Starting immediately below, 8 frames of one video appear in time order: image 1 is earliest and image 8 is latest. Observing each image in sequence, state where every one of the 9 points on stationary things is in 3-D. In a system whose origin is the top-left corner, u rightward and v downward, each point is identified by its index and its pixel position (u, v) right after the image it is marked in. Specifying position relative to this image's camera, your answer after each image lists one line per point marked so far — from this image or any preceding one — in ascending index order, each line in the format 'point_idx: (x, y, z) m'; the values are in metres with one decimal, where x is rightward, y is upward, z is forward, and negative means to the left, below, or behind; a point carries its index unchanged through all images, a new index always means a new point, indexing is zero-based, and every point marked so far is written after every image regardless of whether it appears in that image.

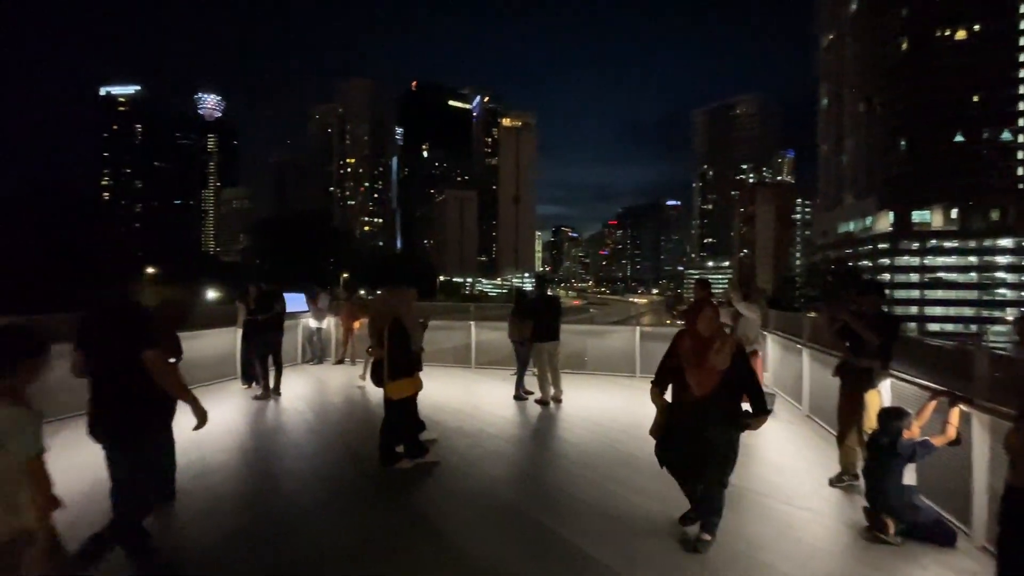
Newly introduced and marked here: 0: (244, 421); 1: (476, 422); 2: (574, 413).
0: (-4.7, -2.4, +8.5) m
1: (-0.5, -2.4, +8.6) m
2: (+1.2, -2.4, +9.2) m
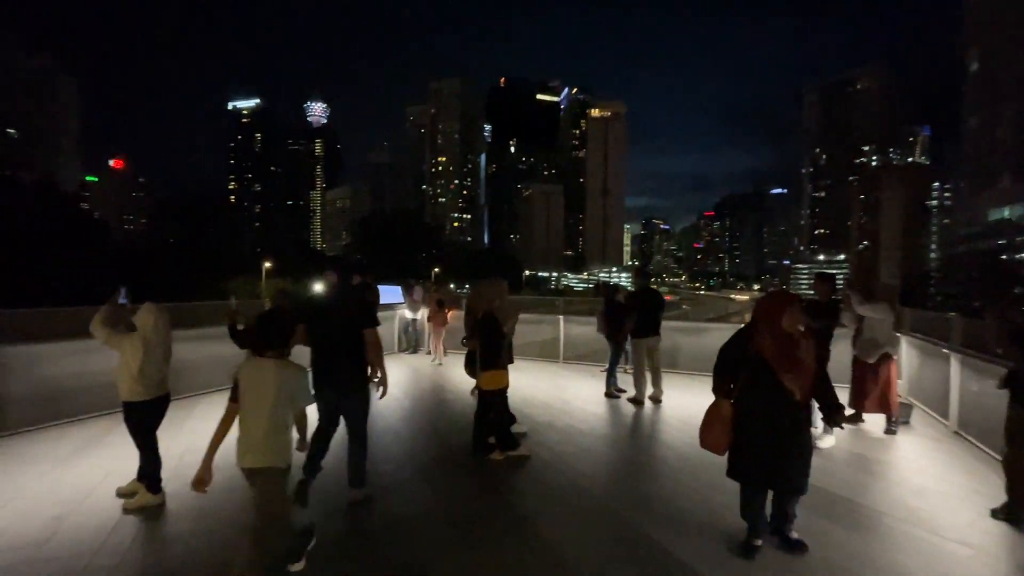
0: (-3.1, -2.2, +9.0) m
1: (+1.1, -2.3, +8.4) m
2: (+2.9, -2.3, +8.7) m
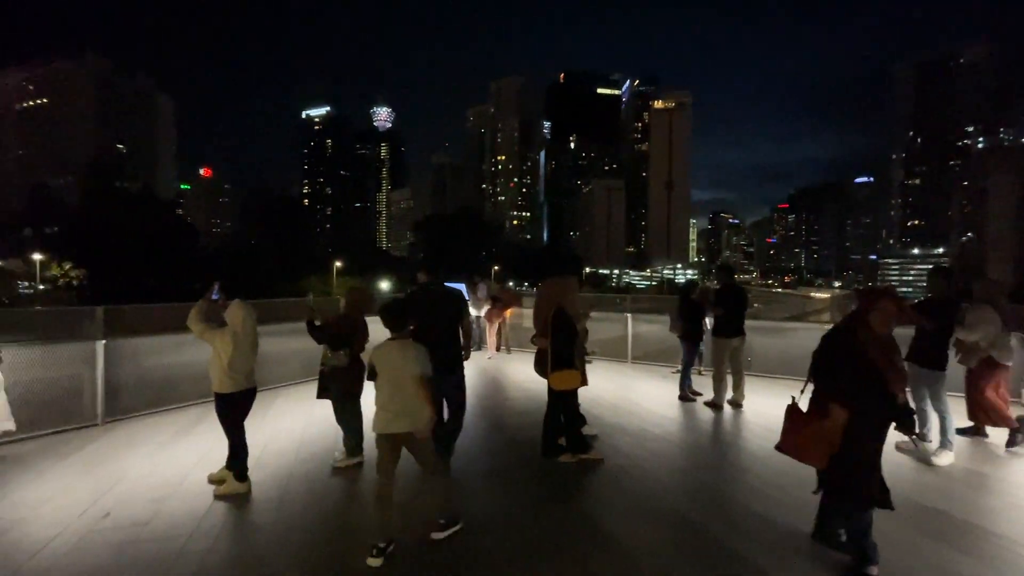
0: (-1.8, -2.2, +9.1) m
1: (+2.3, -2.2, +8.0) m
2: (+4.0, -2.2, +8.1) m
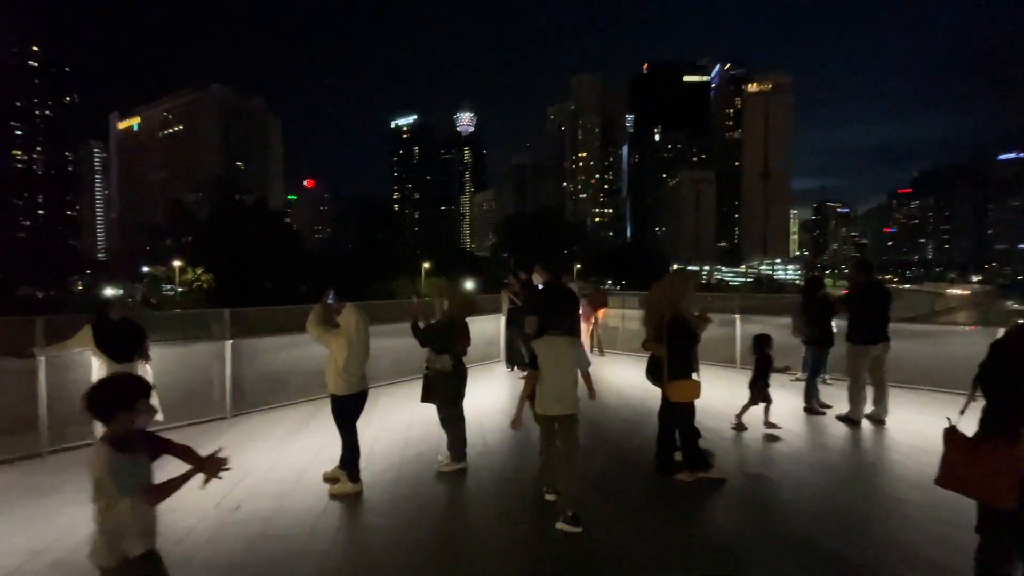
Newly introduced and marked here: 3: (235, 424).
0: (0.0, -2.2, +9.0) m
1: (+3.8, -2.2, +7.2) m
2: (+5.6, -2.2, +6.9) m
3: (-4.4, -2.2, +7.6) m
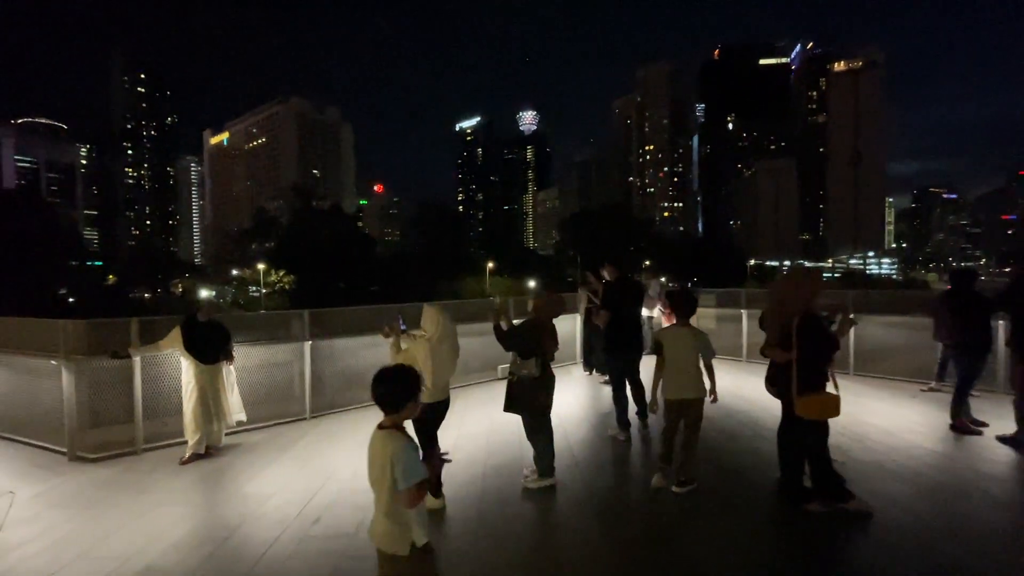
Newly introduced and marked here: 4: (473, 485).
0: (+1.5, -2.1, +8.3) m
1: (+5.0, -2.2, +6.0) m
2: (+6.7, -2.1, +5.5) m
3: (-3.2, -2.2, +7.6) m
4: (-0.5, -2.2, +5.4) m
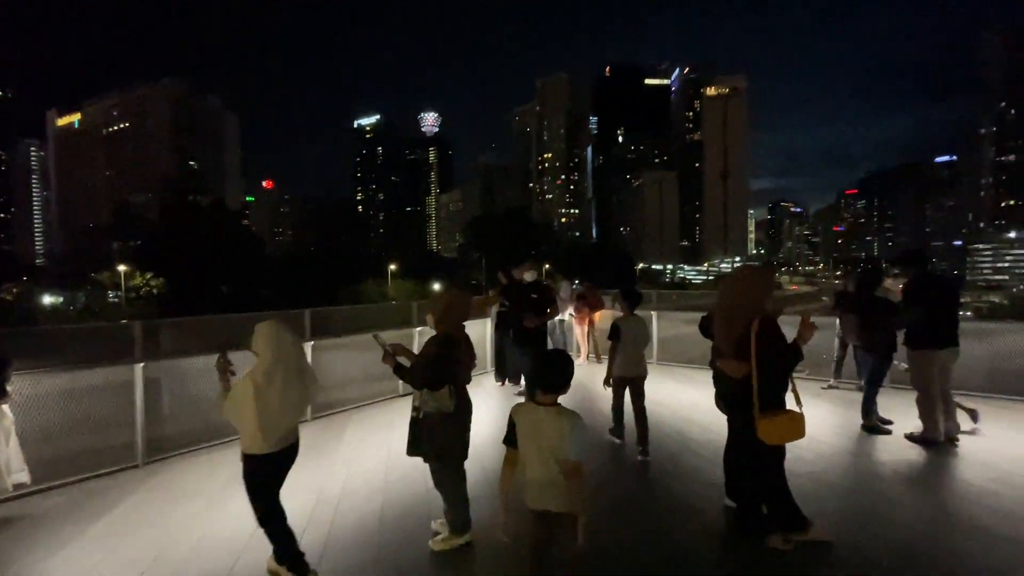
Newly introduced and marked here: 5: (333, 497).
0: (0.0, -2.2, +7.4) m
1: (+3.9, -2.2, +5.8) m
2: (+5.7, -2.1, +5.7) m
3: (-4.4, -2.3, +5.7) m
4: (-1.3, -2.2, +4.1) m
5: (-1.9, -2.2, +5.2) m
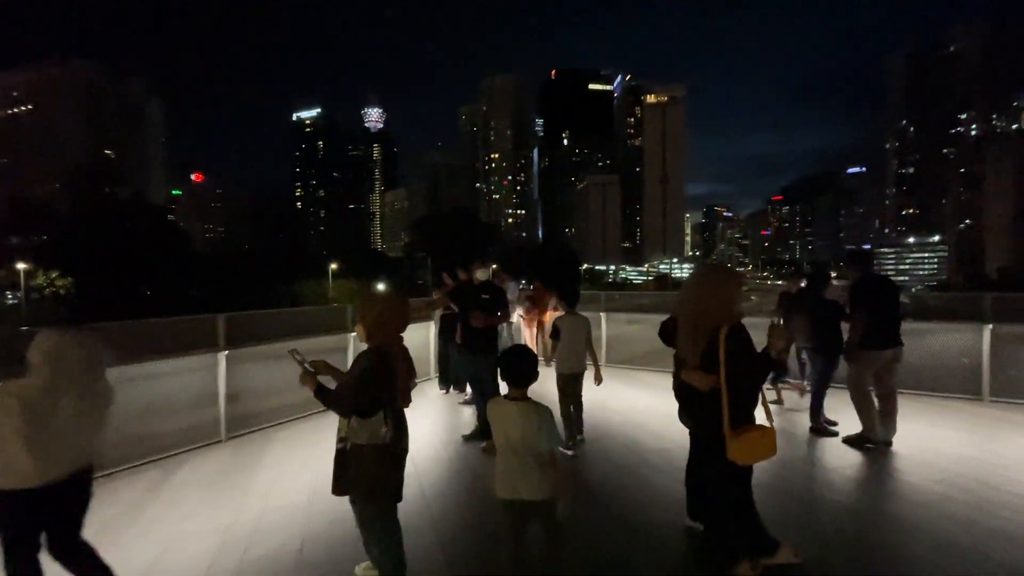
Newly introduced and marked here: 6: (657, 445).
0: (-0.8, -2.2, +6.8) m
1: (+3.3, -2.2, +5.7) m
2: (+5.1, -2.1, +5.8) m
3: (-5.0, -2.3, +4.7) m
4: (-1.7, -2.3, +3.4) m
5: (-2.5, -2.2, +4.4) m
6: (+2.0, -2.2, +6.6) m
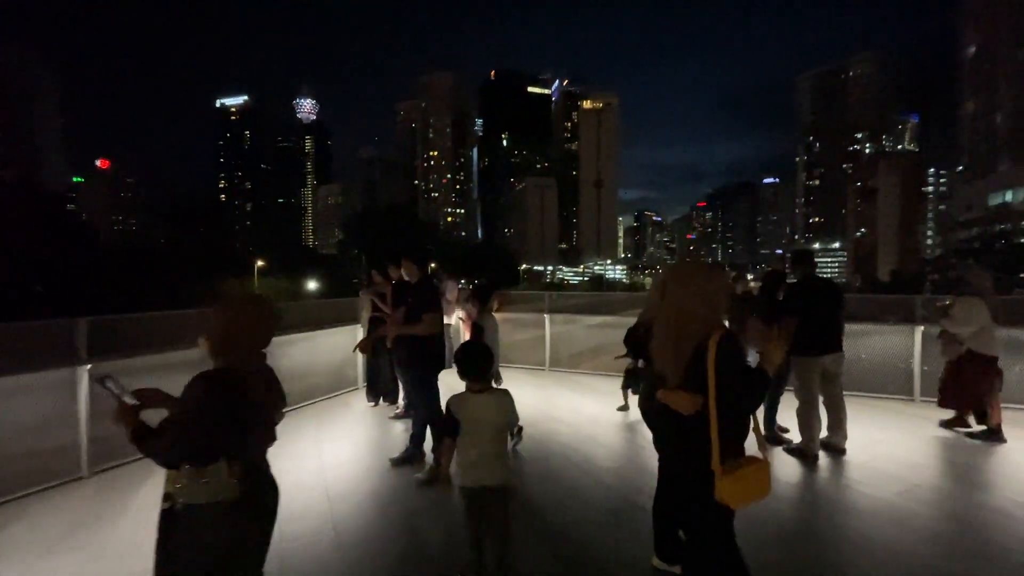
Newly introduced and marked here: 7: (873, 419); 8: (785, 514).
0: (-1.6, -2.2, +5.9) m
1: (+2.6, -2.2, +5.3) m
2: (+4.4, -2.2, +5.6) m
3: (-5.4, -2.3, +3.2) m
4: (-2.0, -2.3, +2.4) m
5: (-2.9, -2.2, +3.3) m
6: (+1.2, -2.2, +6.0) m
7: (+5.4, -1.9, +7.3) m
8: (+2.8, -2.2, +5.0) m
